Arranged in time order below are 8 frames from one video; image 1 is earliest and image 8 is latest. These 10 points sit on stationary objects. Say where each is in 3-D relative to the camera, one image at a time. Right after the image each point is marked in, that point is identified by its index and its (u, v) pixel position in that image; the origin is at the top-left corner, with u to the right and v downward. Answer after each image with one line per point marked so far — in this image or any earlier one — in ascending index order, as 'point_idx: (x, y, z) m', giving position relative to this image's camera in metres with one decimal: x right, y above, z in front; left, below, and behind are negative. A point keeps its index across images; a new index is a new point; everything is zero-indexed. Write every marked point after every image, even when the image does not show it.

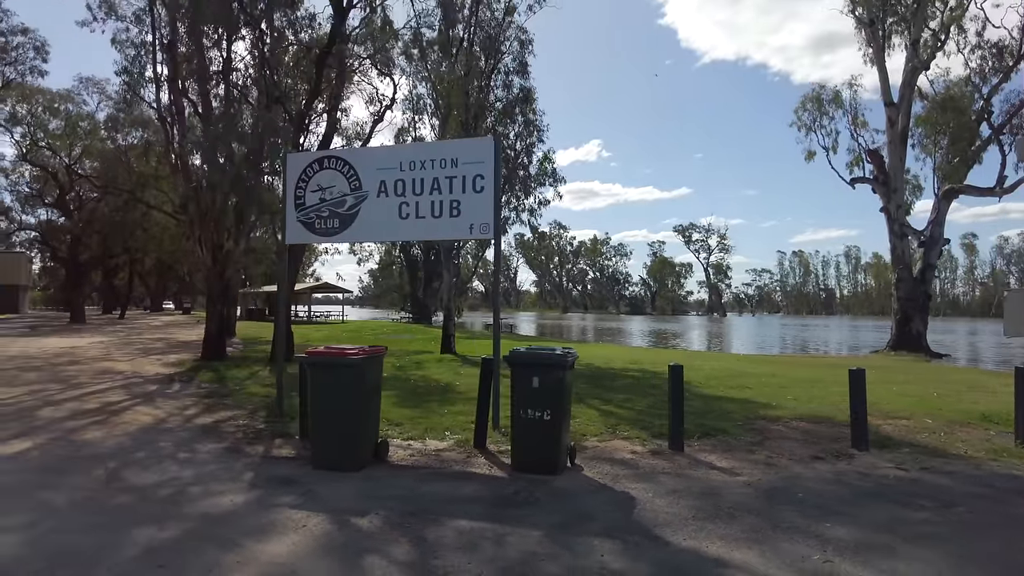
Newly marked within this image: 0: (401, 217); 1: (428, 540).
0: (-1.6, +1.1, +10.3) m
1: (-0.6, -1.7, +4.8) m
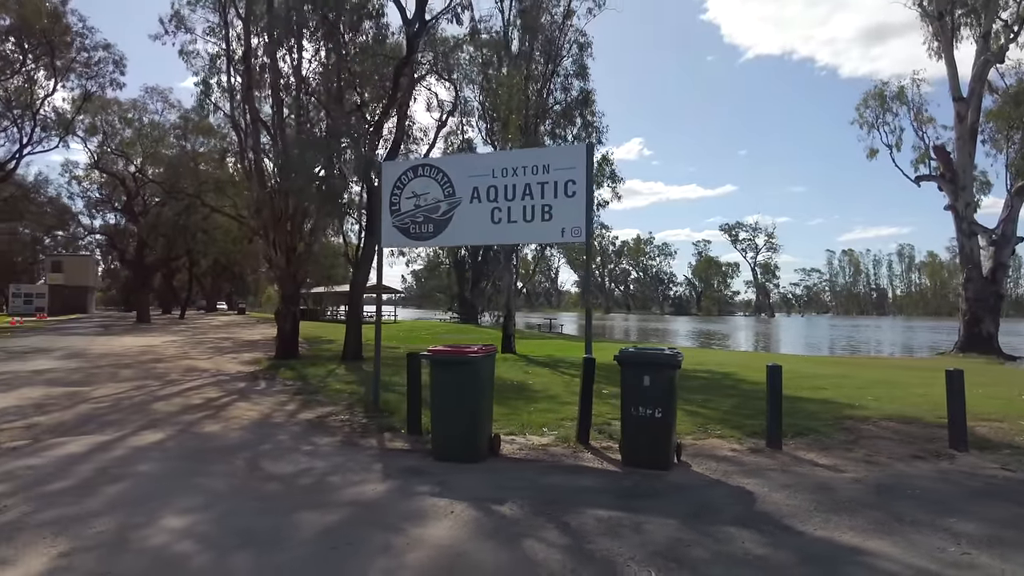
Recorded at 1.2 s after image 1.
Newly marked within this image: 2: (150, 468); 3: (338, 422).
0: (-0.3, +1.0, +10.7) m
1: (+0.5, -1.8, +5.1) m
2: (-3.7, -1.8, +7.1) m
3: (-2.6, -2.0, +10.4) m
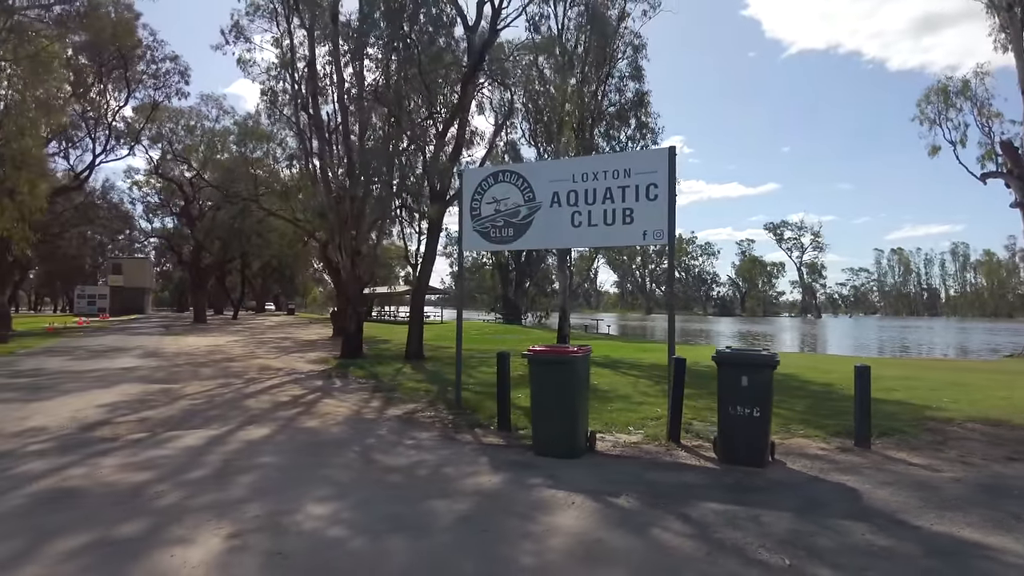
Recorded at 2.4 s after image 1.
0: (+1.0, +1.0, +11.0) m
1: (+1.4, -1.8, +5.4) m
2: (-2.6, -1.9, +7.6) m
3: (-1.3, -2.0, +10.8) m
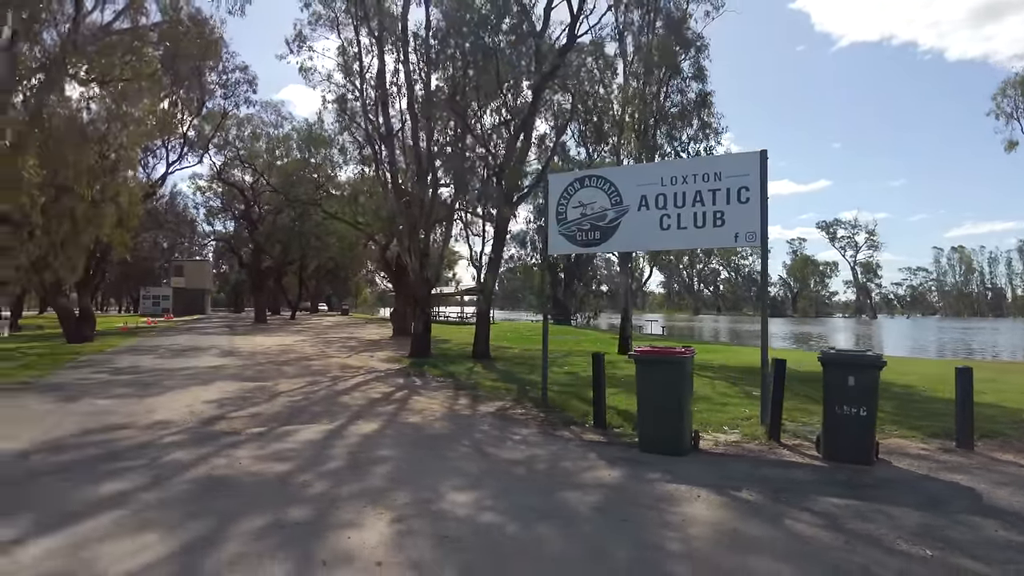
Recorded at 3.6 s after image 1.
0: (+2.4, +1.0, +11.3) m
1: (+2.5, -1.8, +5.6) m
2: (-1.4, -1.9, +8.1) m
3: (+0.1, -2.1, +11.2) m
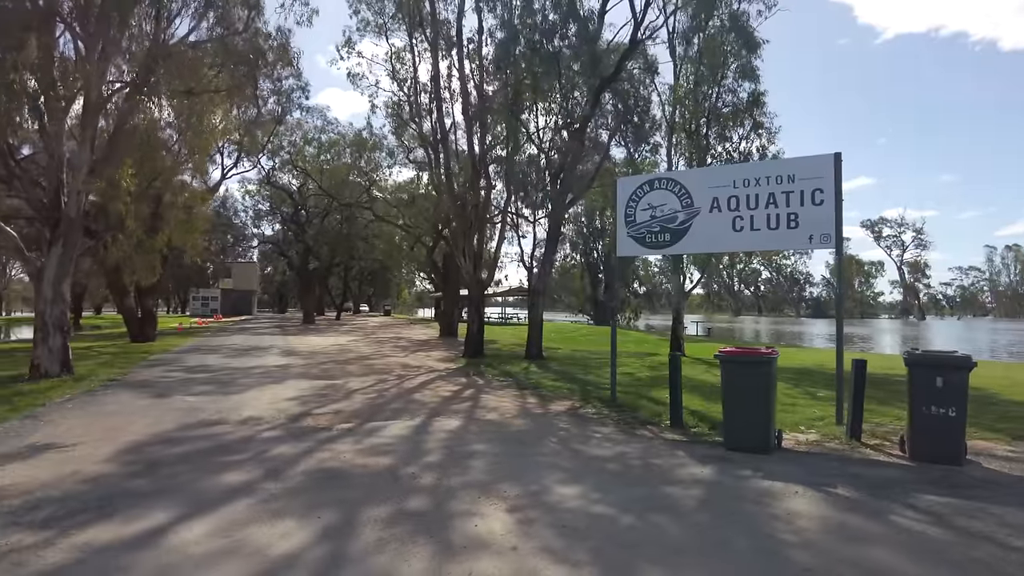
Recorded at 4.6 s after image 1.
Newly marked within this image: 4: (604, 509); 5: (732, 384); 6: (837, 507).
0: (+3.6, +1.0, +11.4) m
1: (+3.4, -1.8, +5.8) m
2: (-0.3, -1.9, +8.4) m
3: (+1.3, -2.1, +11.4) m
4: (+0.8, -1.8, +5.7) m
5: (+2.6, -1.1, +8.3) m
6: (+2.7, -1.8, +5.8) m
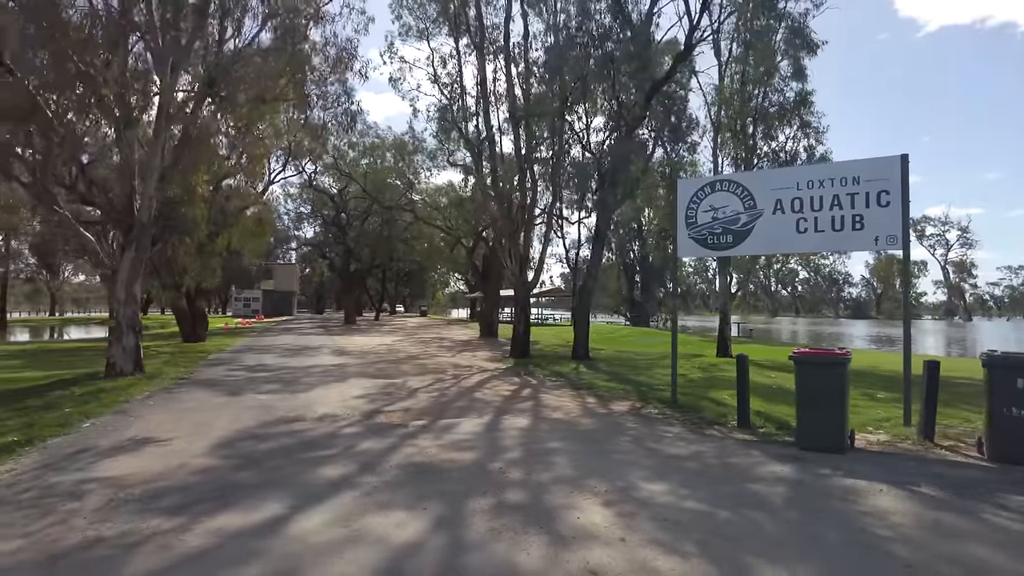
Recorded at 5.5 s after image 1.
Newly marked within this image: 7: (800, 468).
0: (+4.7, +0.9, +11.5) m
1: (+4.2, -1.9, +5.8) m
2: (+0.6, -2.0, +8.7) m
3: (+2.4, -2.1, +11.6) m
4: (+1.6, -1.8, +5.9) m
5: (+3.6, -1.2, +8.4) m
6: (+3.5, -1.9, +5.9) m
7: (+3.1, -1.9, +7.4) m
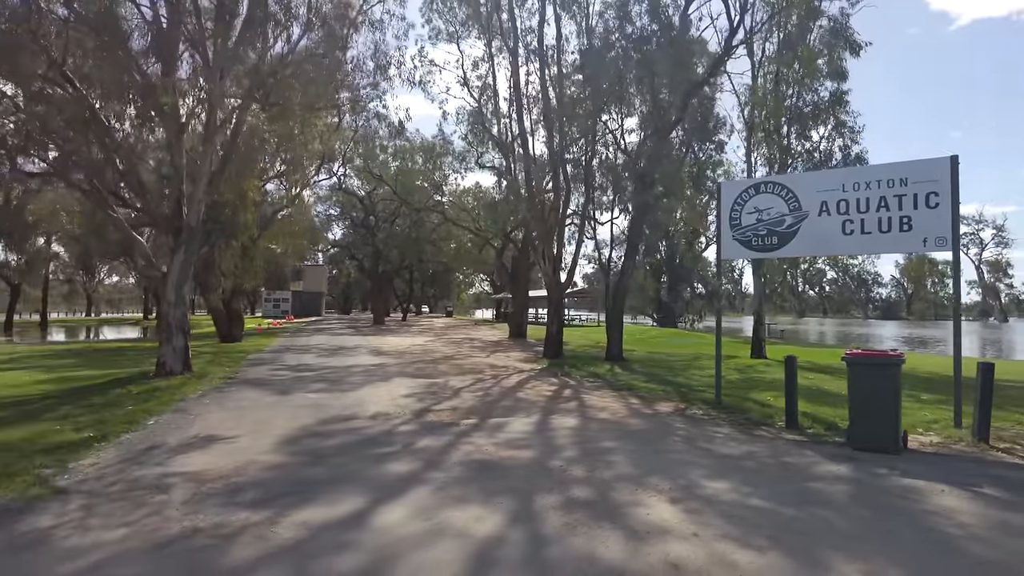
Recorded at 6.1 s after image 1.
0: (+5.5, +0.9, +11.5) m
1: (+4.8, -1.9, +5.9) m
2: (+1.3, -2.0, +8.8) m
3: (+3.2, -2.1, +11.7) m
4: (+2.2, -1.9, +6.0) m
5: (+4.2, -1.2, +8.5) m
6: (+4.1, -1.9, +6.0) m
7: (+3.7, -1.9, +7.5) m
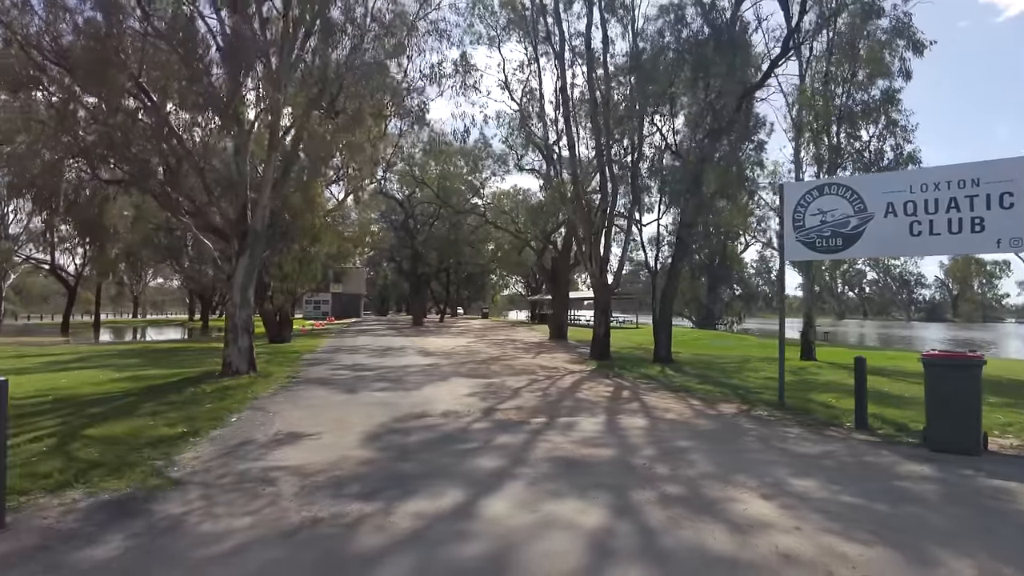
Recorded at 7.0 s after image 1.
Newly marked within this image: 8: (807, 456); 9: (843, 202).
0: (+6.6, +0.9, +11.5) m
1: (+5.7, -1.9, +5.9) m
2: (+2.3, -2.0, +9.0) m
3: (+4.4, -2.2, +11.8) m
4: (+3.0, -1.9, +6.2) m
5: (+5.2, -1.2, +8.5) m
6: (+5.0, -1.9, +6.0) m
7: (+4.7, -2.0, +7.5) m
8: (+3.4, -2.0, +8.1) m
9: (+5.8, +1.5, +12.2) m
